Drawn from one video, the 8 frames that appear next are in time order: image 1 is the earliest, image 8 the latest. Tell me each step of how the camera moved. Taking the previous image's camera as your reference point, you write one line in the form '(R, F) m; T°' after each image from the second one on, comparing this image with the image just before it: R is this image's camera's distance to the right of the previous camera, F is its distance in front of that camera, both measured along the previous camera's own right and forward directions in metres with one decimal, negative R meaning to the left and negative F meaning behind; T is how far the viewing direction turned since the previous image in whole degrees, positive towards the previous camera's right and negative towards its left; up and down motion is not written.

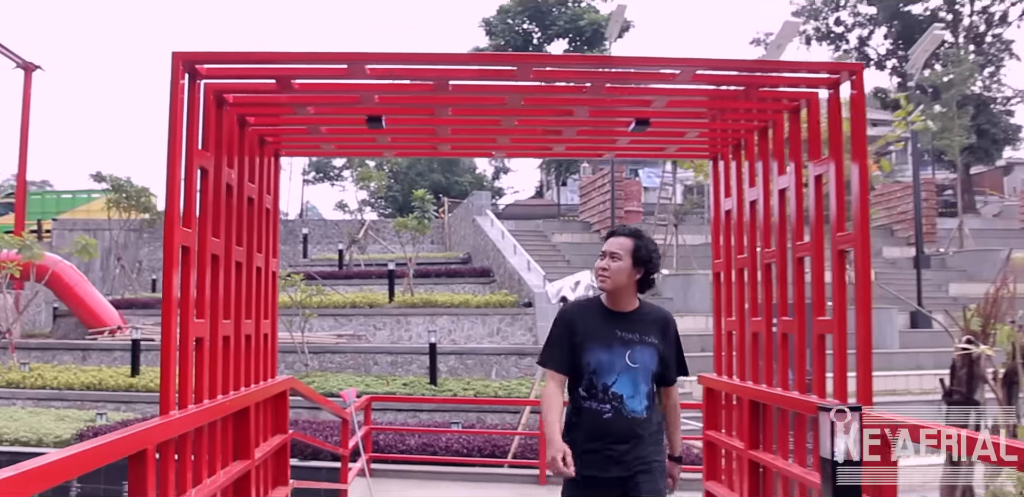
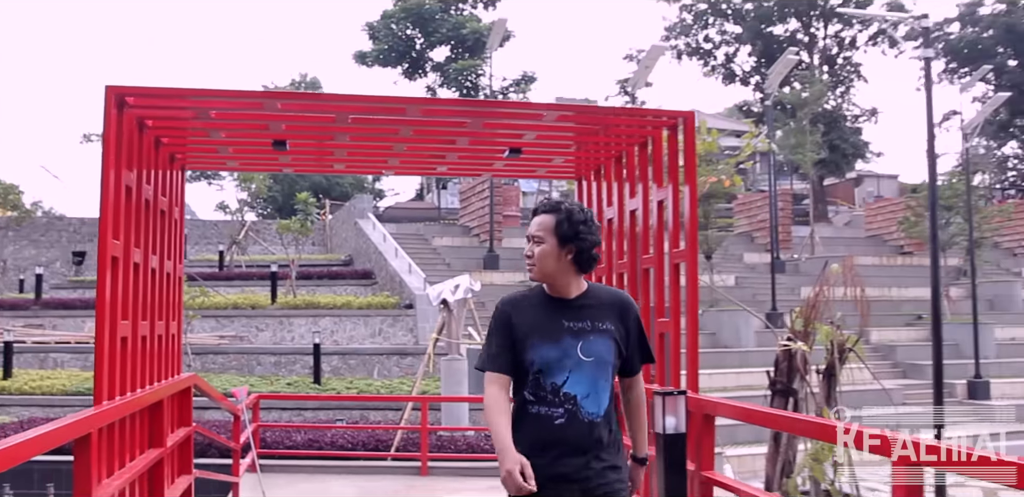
(0.0, -0.5) m; +7°
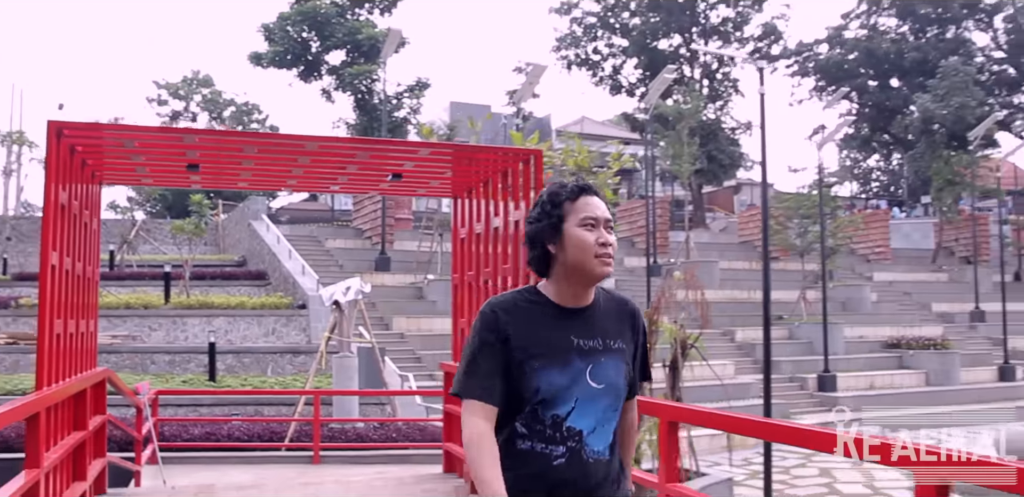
(+0.1, -0.7) m; +6°
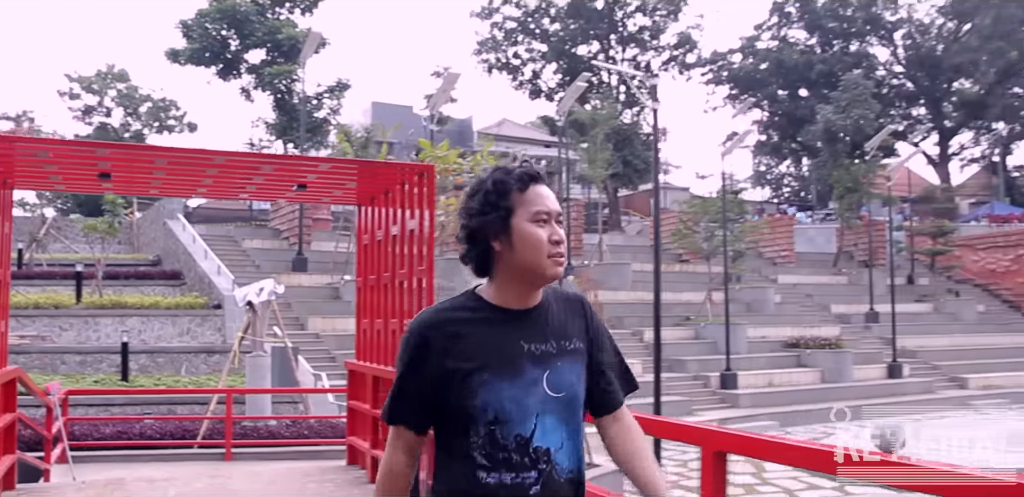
(+0.1, -0.4) m; +5°
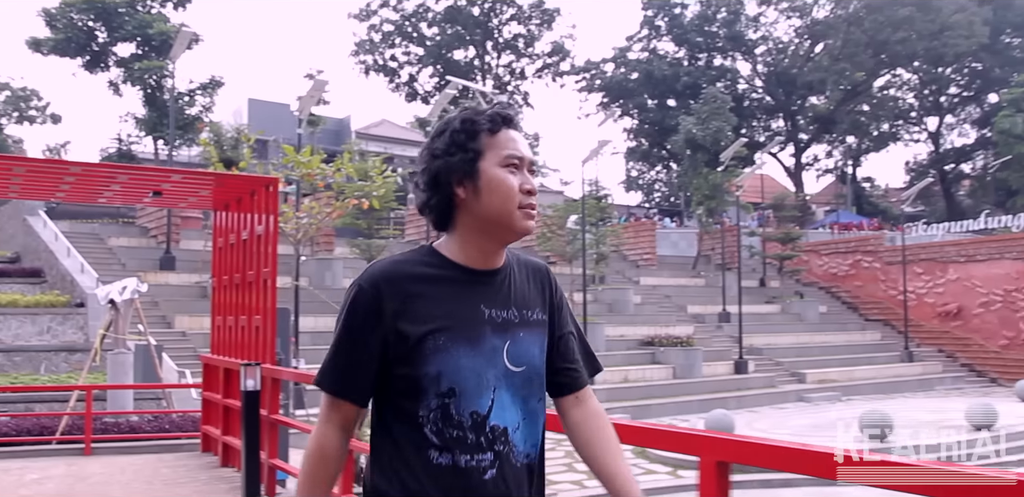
(+0.2, -0.6) m; +7°
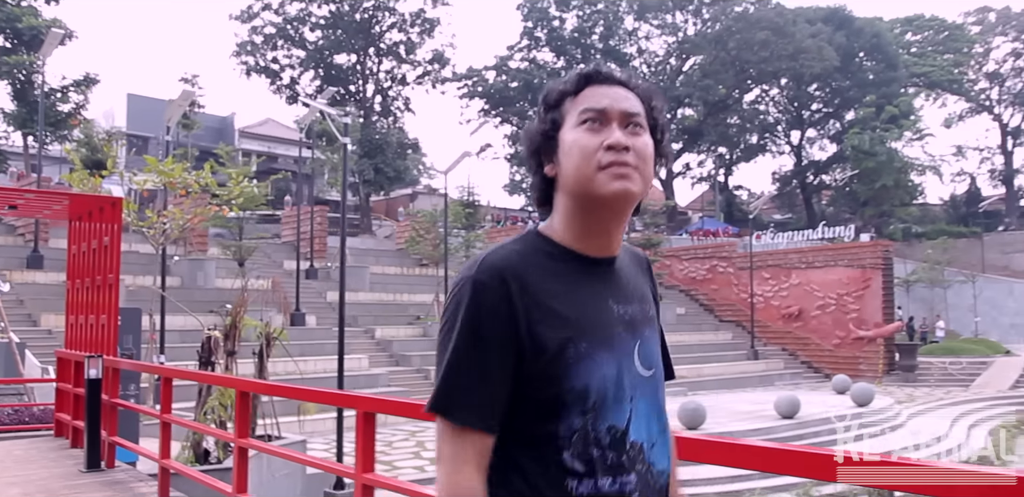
(+0.5, -1.0) m; +7°
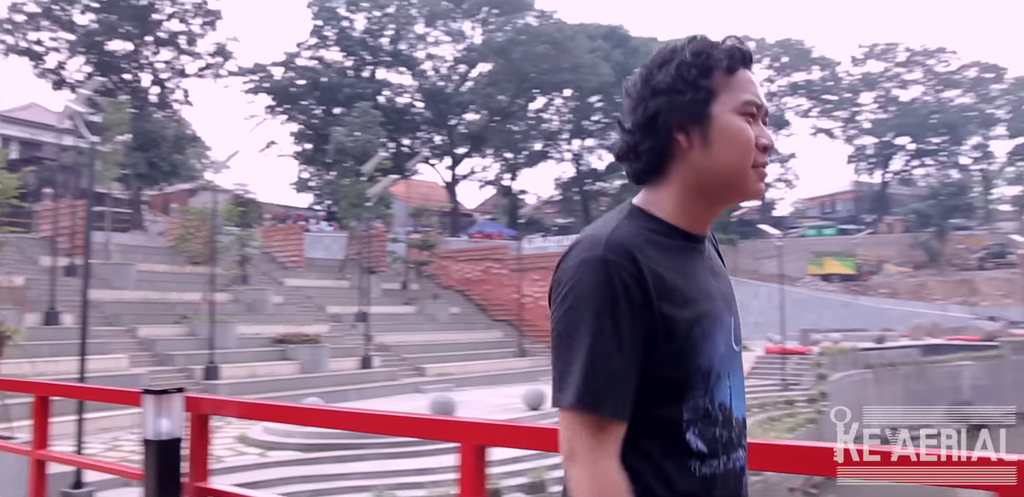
(+0.4, -0.6) m; +12°
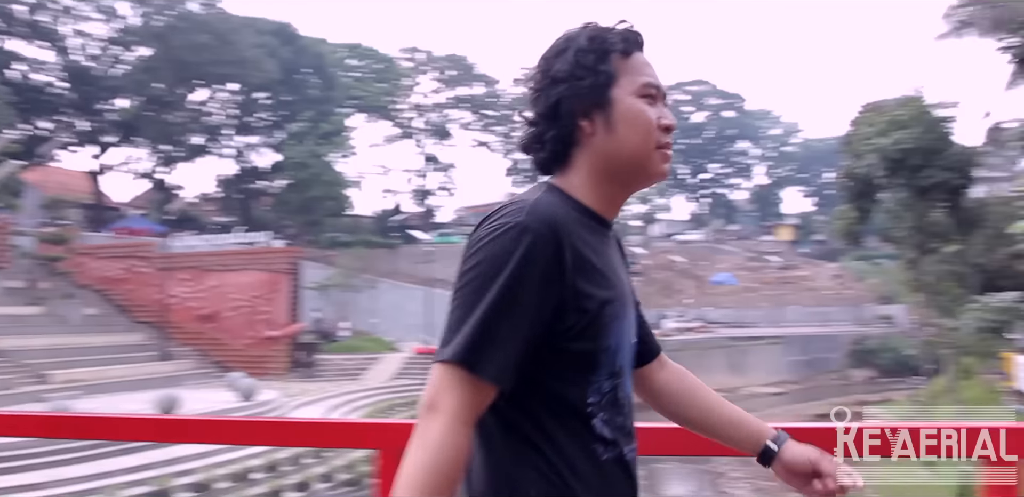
(+0.3, -0.2) m; +20°
